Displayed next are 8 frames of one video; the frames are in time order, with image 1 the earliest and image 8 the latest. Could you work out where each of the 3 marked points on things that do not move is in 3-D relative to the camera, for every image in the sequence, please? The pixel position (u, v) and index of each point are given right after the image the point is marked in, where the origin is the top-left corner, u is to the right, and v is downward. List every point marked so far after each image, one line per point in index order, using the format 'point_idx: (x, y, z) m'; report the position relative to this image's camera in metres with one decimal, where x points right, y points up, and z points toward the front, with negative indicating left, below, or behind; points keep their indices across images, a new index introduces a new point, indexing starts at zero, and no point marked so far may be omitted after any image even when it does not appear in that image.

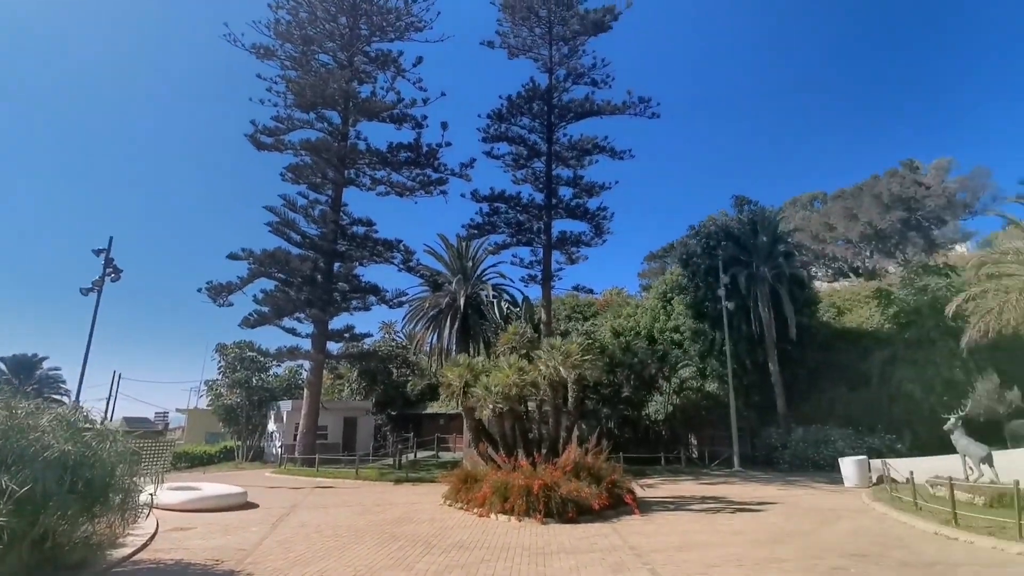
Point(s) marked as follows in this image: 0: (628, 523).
0: (+2.4, -4.9, +11.6) m
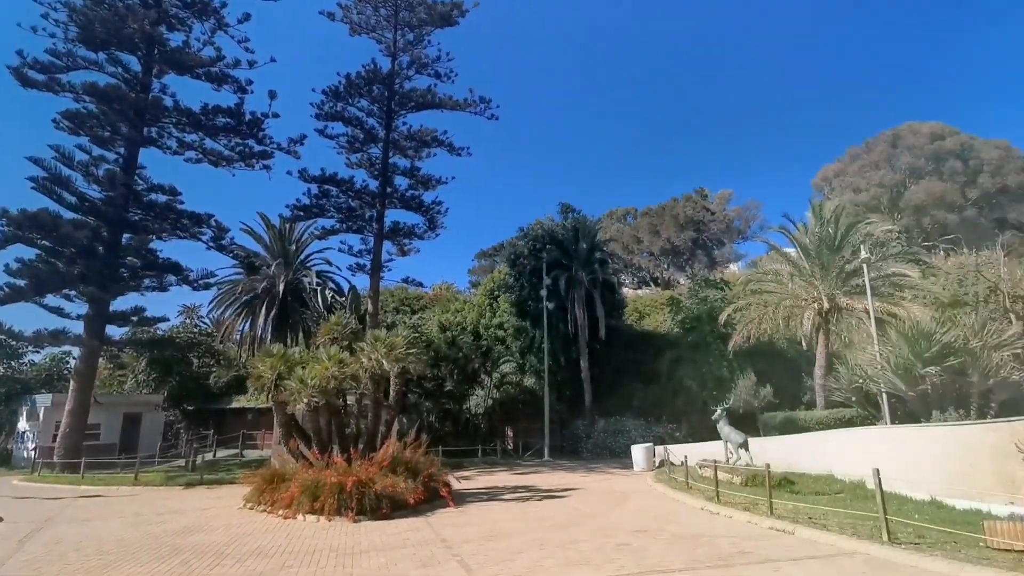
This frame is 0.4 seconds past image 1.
0: (-1.5, -4.7, +11.7) m
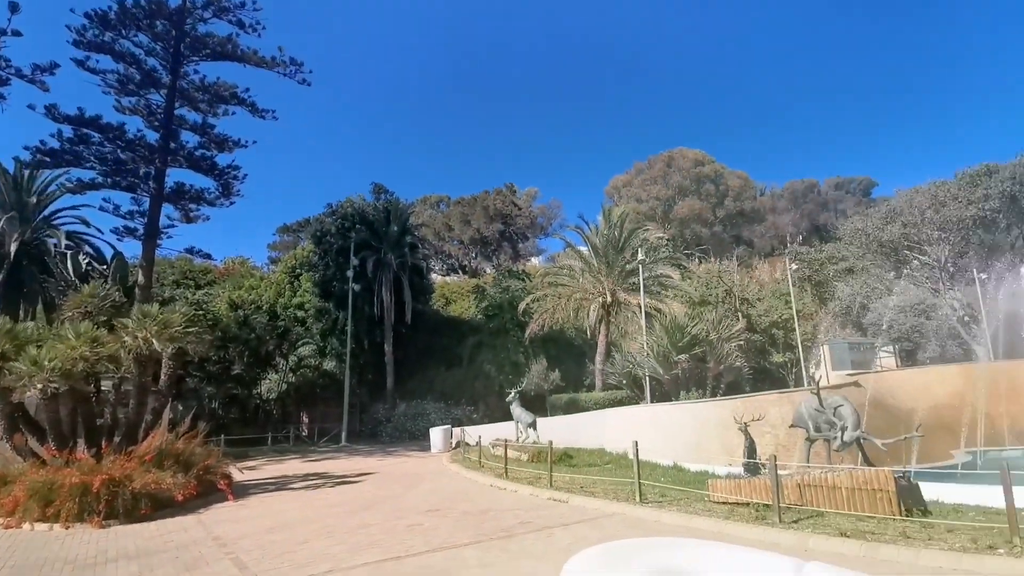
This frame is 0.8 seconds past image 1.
0: (-5.6, -4.2, +10.6) m
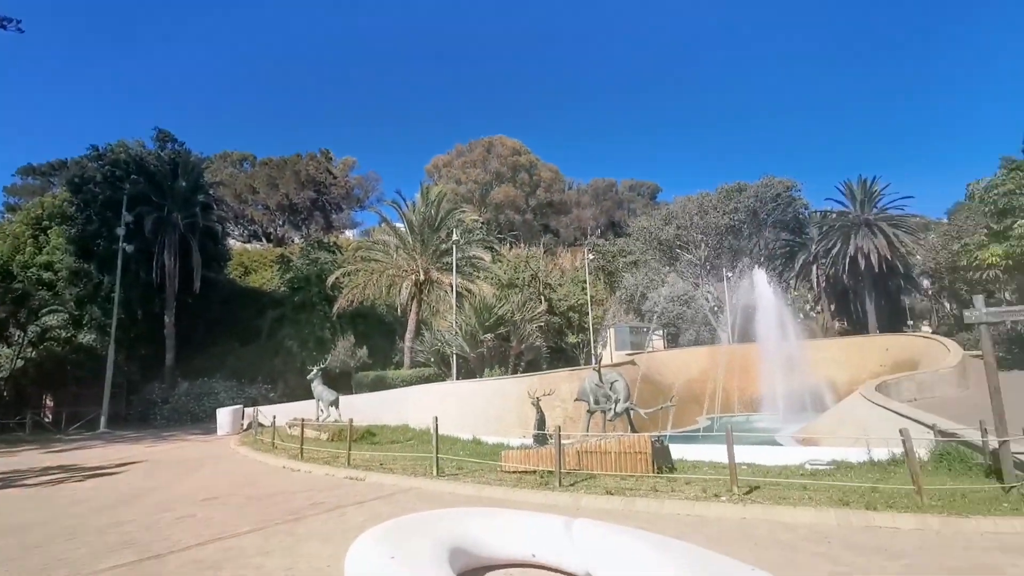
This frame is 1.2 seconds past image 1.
0: (-9.0, -3.4, +8.3) m
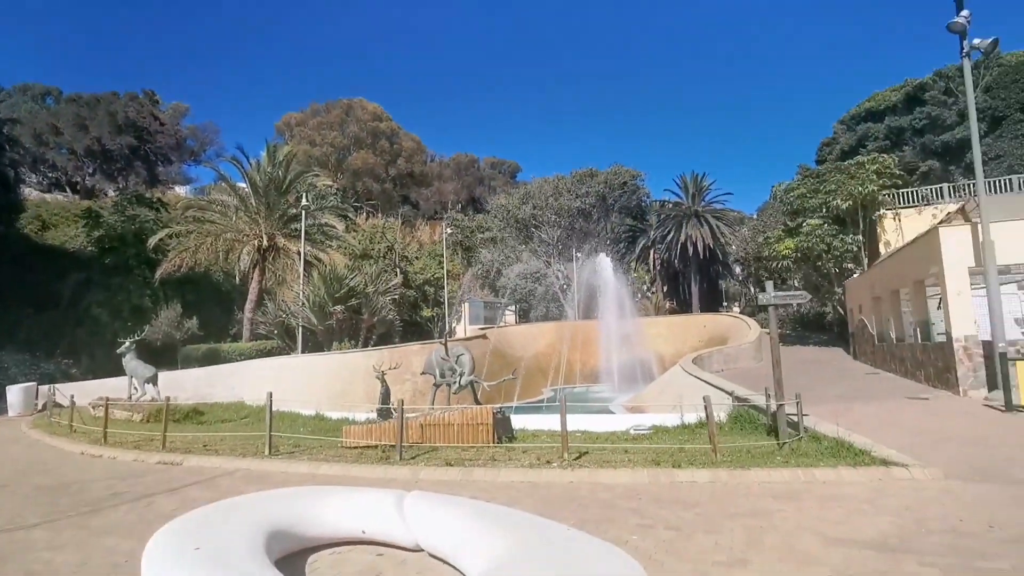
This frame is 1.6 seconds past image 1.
0: (-11.1, -2.8, +5.8) m
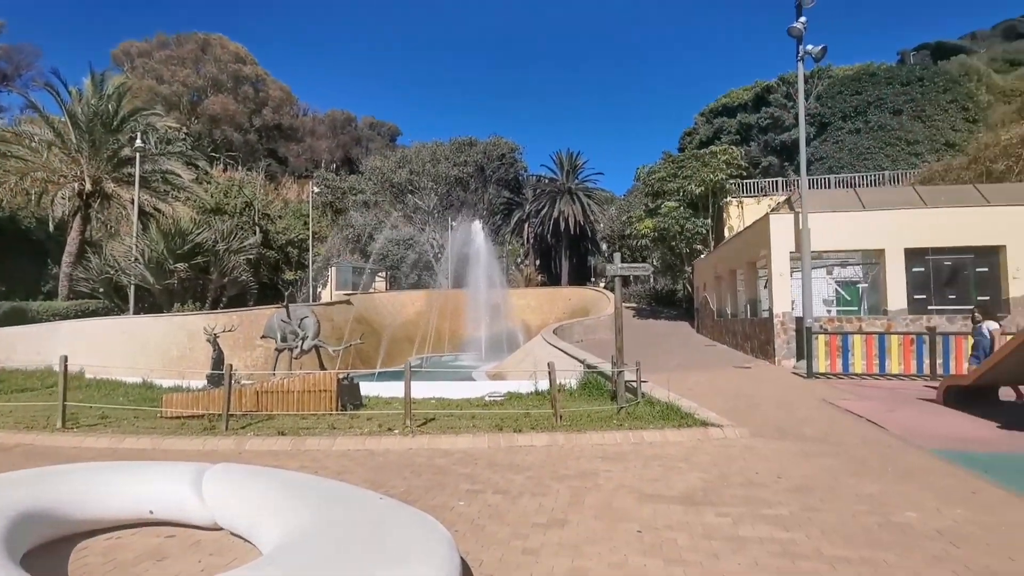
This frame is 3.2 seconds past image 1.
0: (-12.6, -1.9, +3.1) m
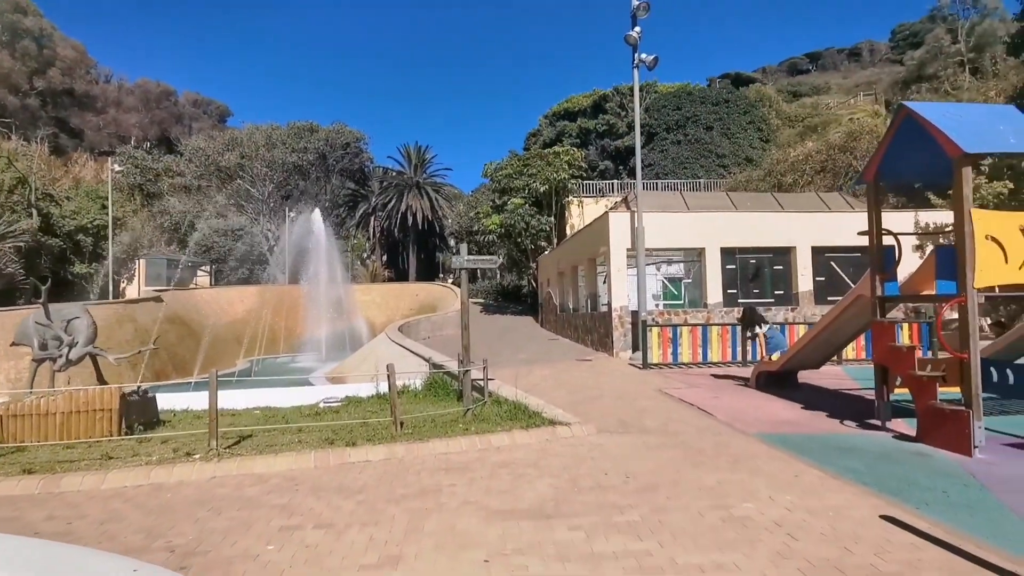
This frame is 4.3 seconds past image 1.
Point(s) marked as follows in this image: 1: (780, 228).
0: (-12.9, -1.9, -1.1) m
1: (+8.3, +1.9, +17.5) m
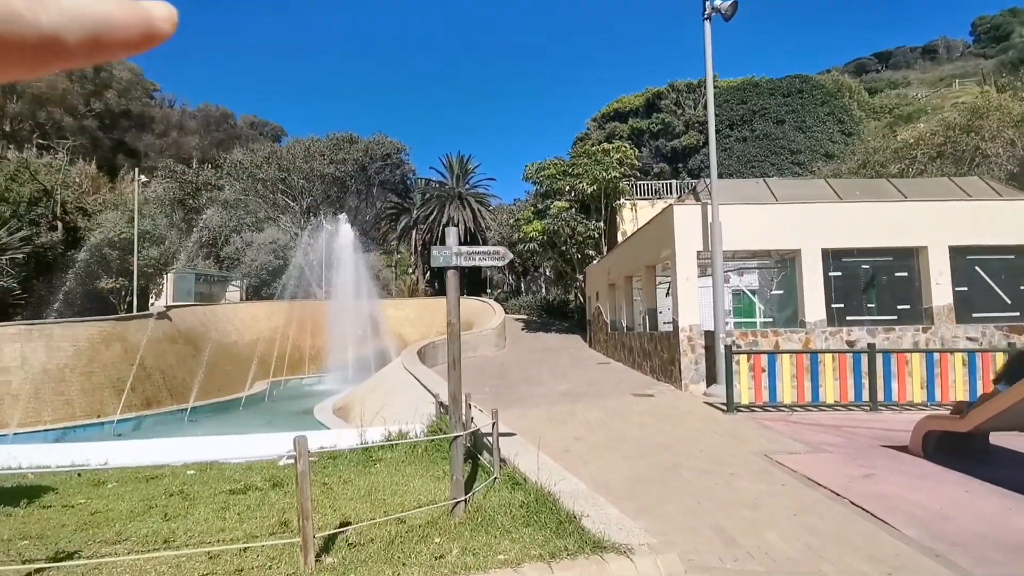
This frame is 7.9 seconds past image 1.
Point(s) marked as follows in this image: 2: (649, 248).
0: (-13.5, -1.8, -3.4) m
1: (+9.3, +1.6, +13.3) m
2: (+3.7, +1.1, +14.8) m
